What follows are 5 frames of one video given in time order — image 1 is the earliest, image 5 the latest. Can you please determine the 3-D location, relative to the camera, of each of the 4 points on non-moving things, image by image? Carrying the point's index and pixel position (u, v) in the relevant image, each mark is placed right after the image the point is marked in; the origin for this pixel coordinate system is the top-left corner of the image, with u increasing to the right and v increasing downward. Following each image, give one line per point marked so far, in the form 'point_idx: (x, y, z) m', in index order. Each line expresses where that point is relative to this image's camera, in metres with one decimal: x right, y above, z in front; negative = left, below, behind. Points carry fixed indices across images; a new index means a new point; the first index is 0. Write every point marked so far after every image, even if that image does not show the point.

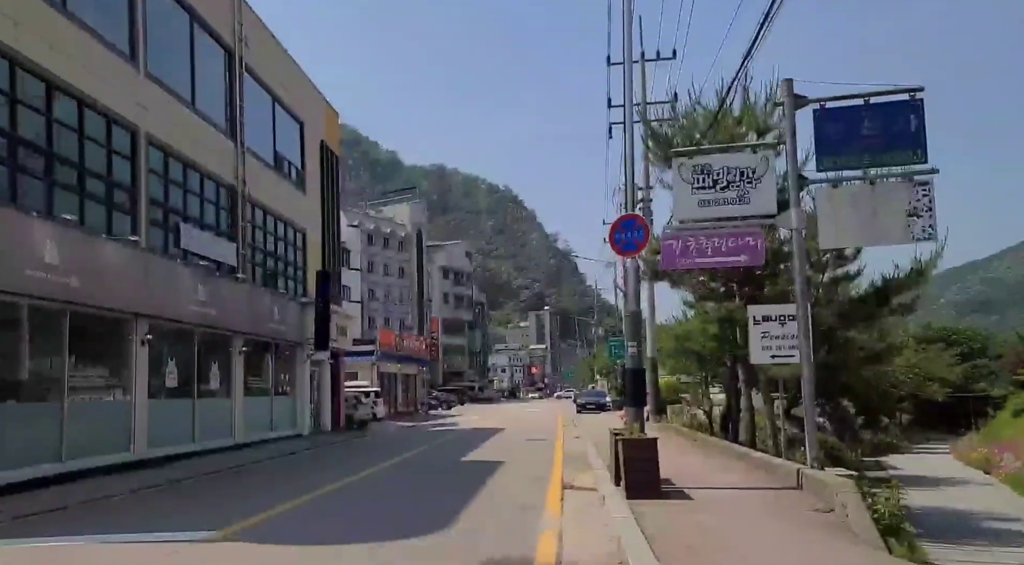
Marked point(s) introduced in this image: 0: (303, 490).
0: (-4.4, -4.4, +14.9) m
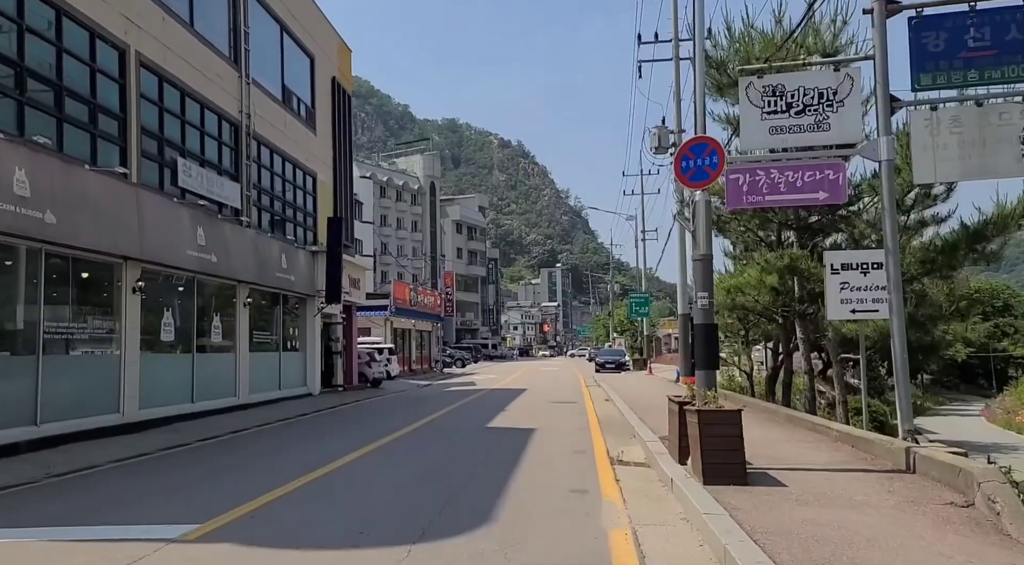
0: (-3.7, -3.3, +13.1) m
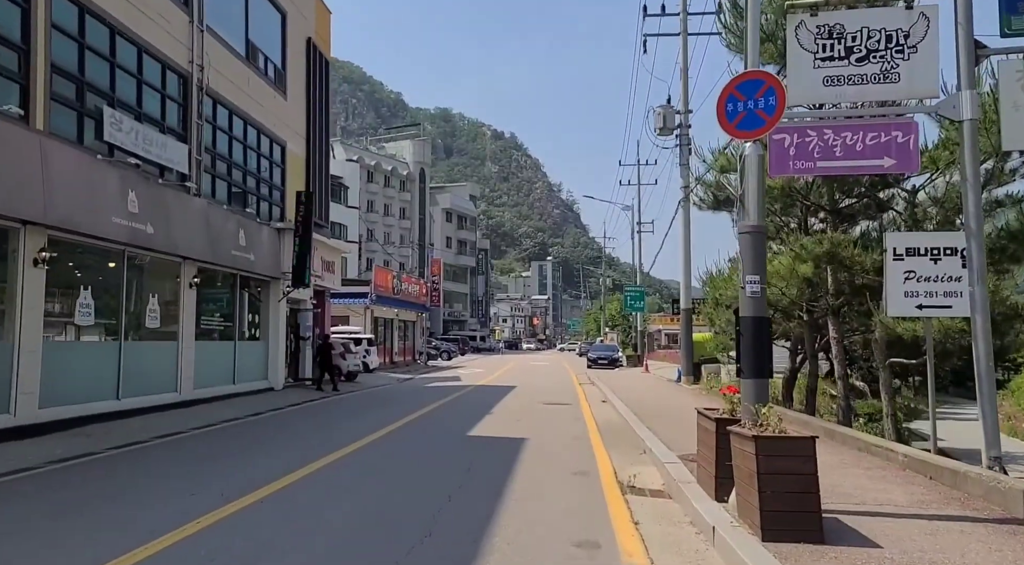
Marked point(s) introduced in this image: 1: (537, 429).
0: (-3.9, -2.9, +10.6) m
1: (+0.5, -3.1, +15.4) m
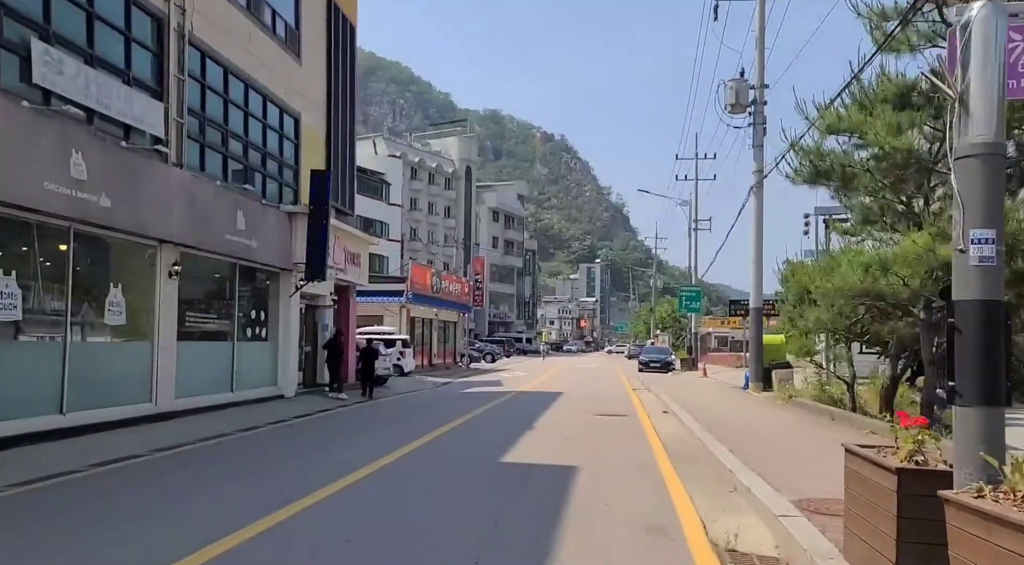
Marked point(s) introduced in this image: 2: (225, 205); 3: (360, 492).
0: (-3.4, -2.6, +7.6) m
1: (+1.3, -2.9, +12.2) m
2: (-6.2, +1.6, +15.6) m
3: (-1.8, -2.7, +8.8) m
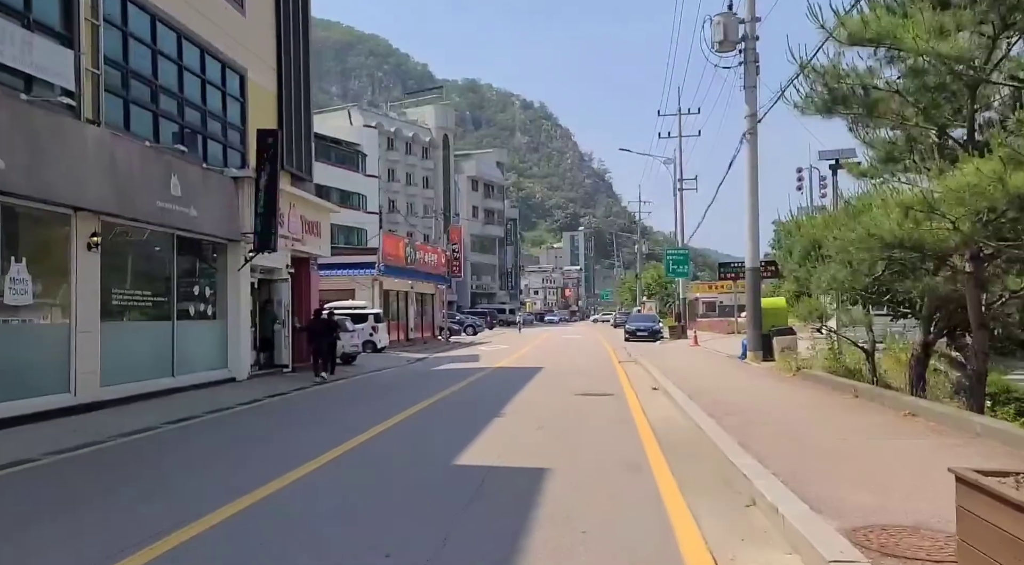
0: (-3.8, -2.4, +6.0) m
1: (+0.9, -2.3, +10.7) m
2: (-6.9, +2.1, +13.8) m
3: (-2.2, -2.4, +7.2) m
